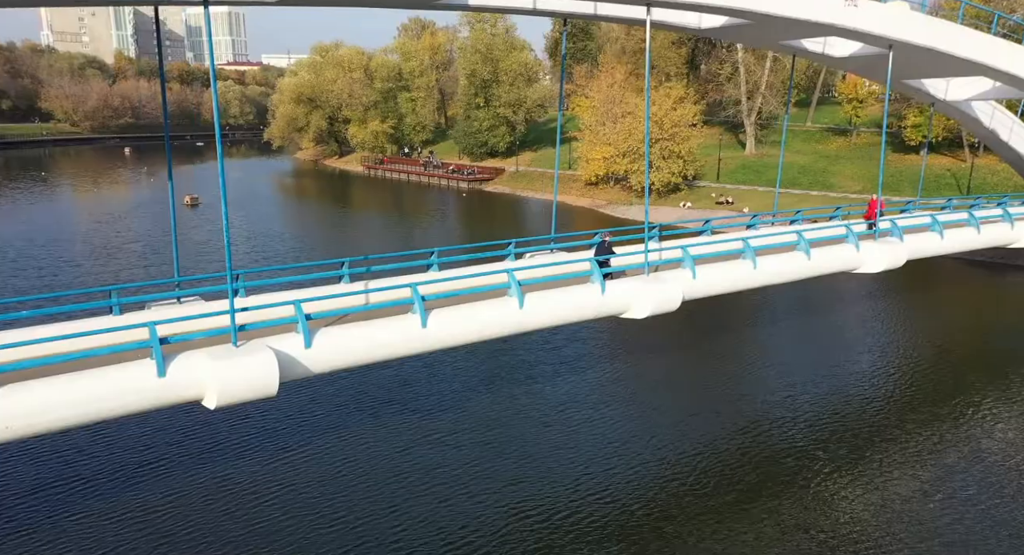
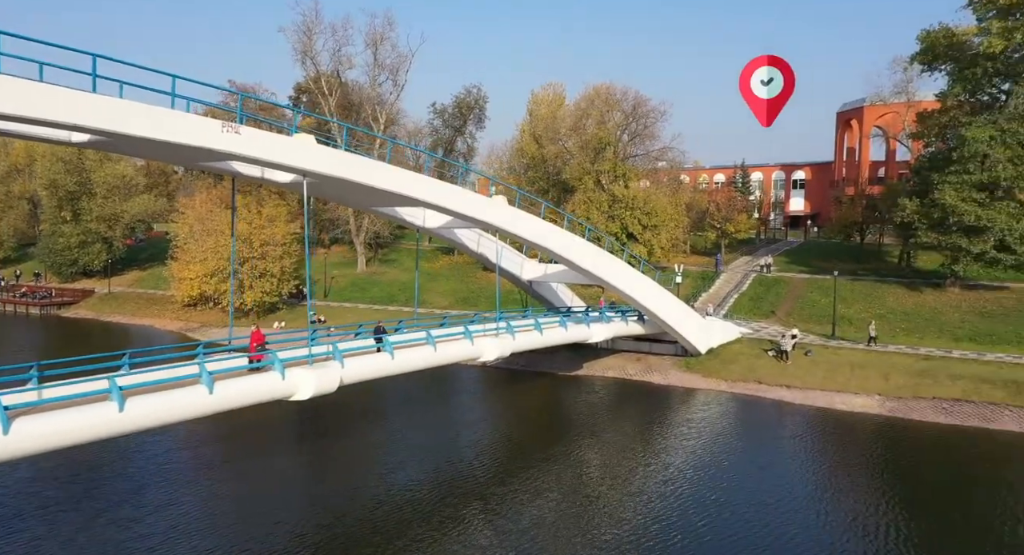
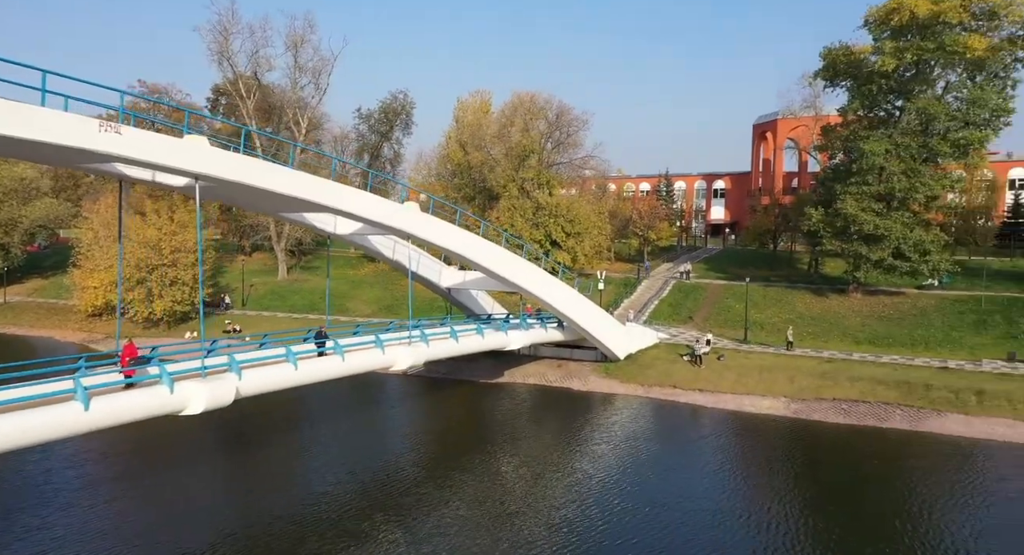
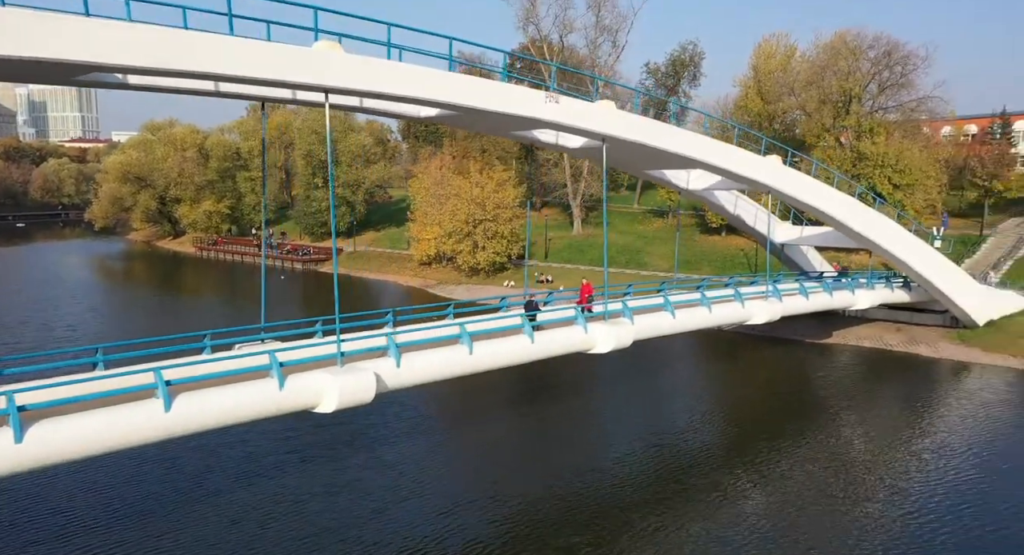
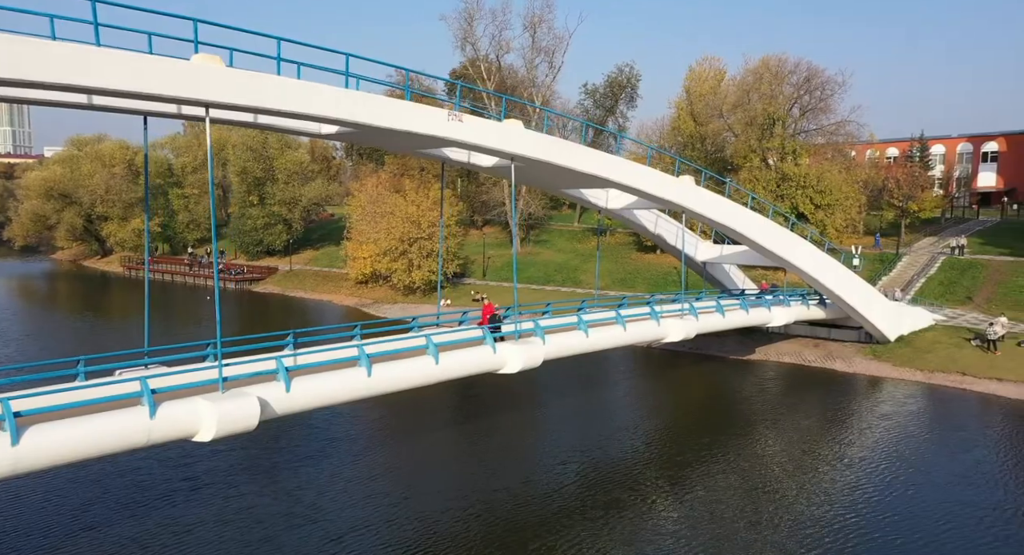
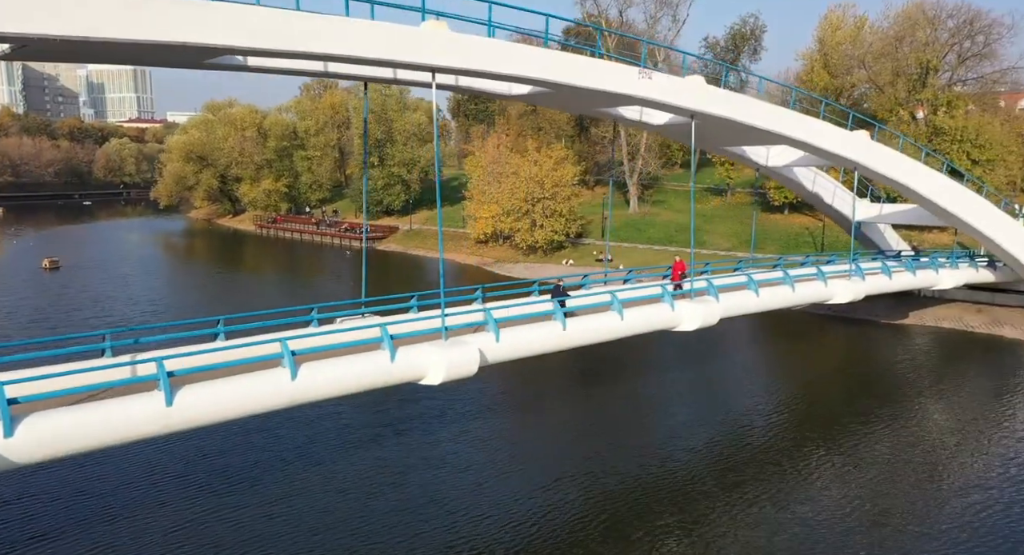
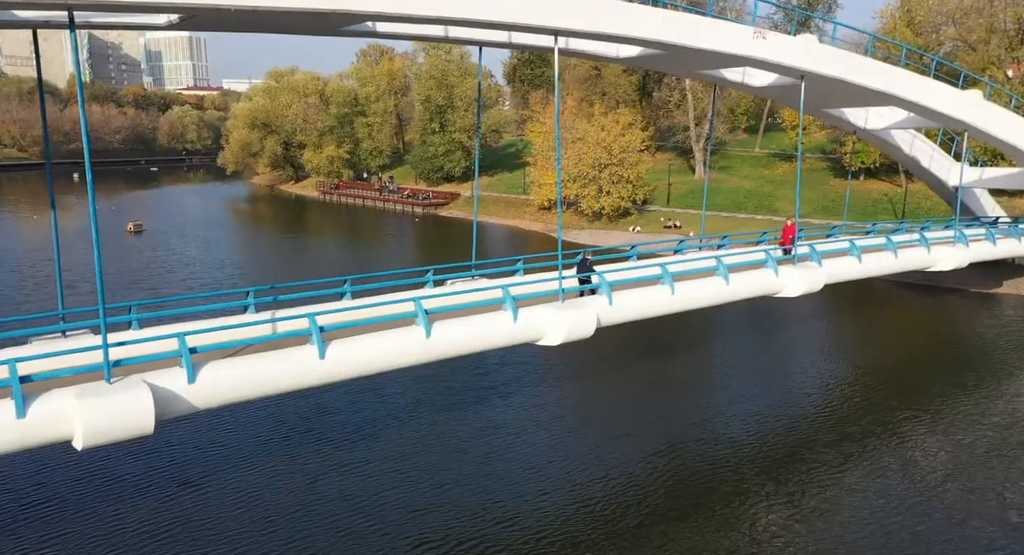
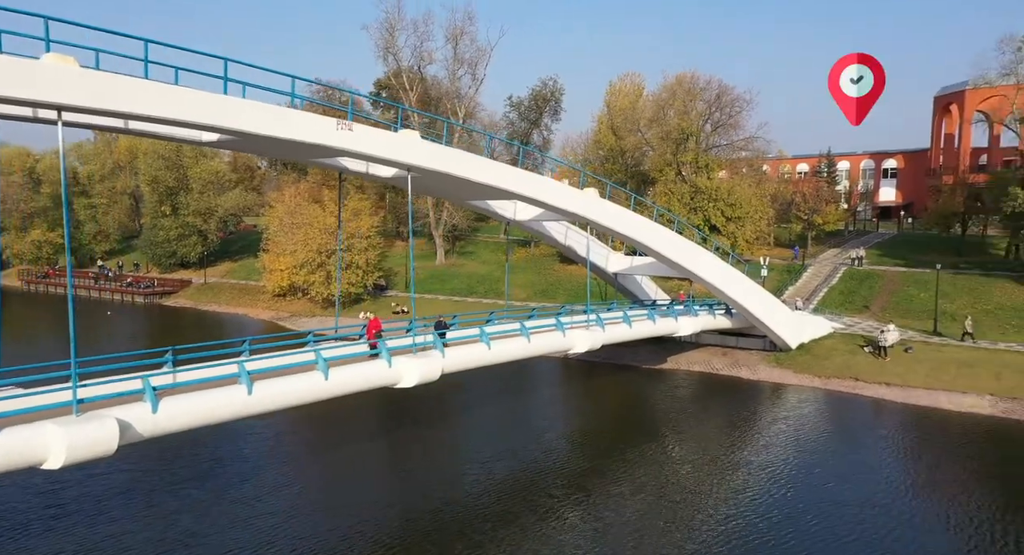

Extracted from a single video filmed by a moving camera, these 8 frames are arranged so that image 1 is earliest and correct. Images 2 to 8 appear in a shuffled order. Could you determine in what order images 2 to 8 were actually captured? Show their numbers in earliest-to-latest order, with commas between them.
7, 6, 4, 5, 8, 2, 3
